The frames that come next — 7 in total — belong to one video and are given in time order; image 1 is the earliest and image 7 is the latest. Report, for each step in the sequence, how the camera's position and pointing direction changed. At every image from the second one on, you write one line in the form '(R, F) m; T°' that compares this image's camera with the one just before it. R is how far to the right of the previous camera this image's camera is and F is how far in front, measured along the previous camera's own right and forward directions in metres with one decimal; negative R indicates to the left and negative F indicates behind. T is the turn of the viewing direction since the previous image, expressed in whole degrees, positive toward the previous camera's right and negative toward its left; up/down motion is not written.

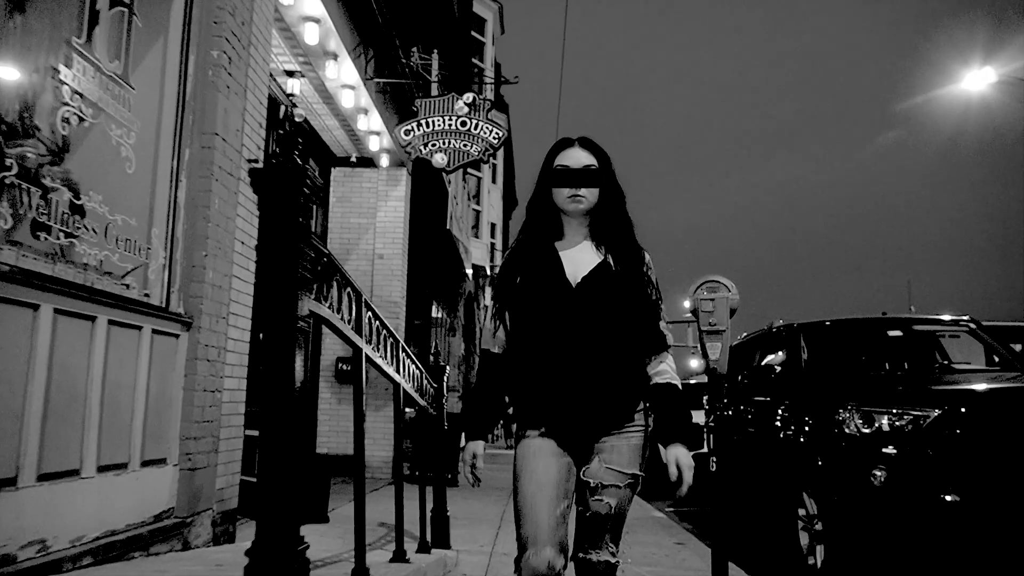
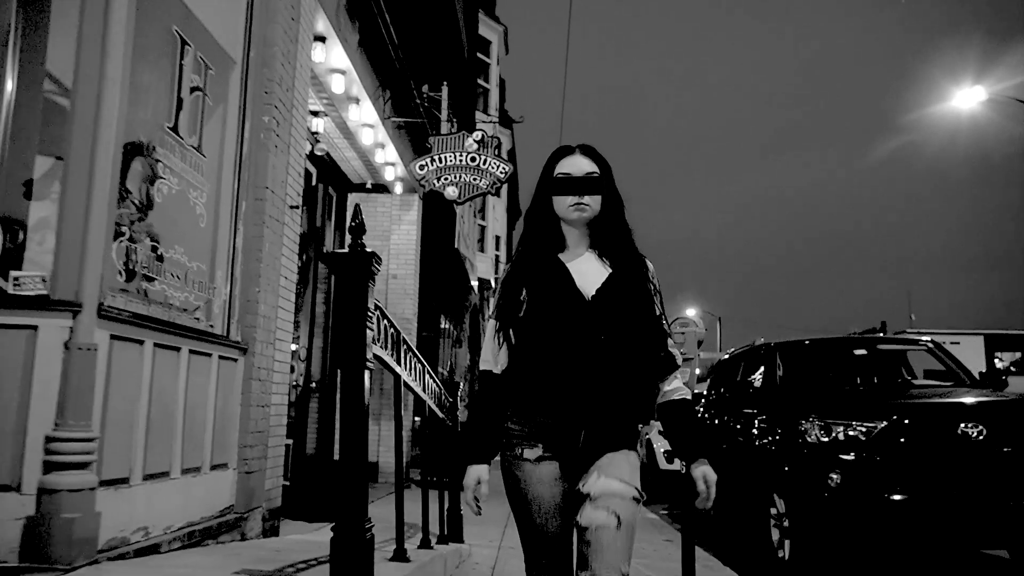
(0.0, -0.8) m; 0°
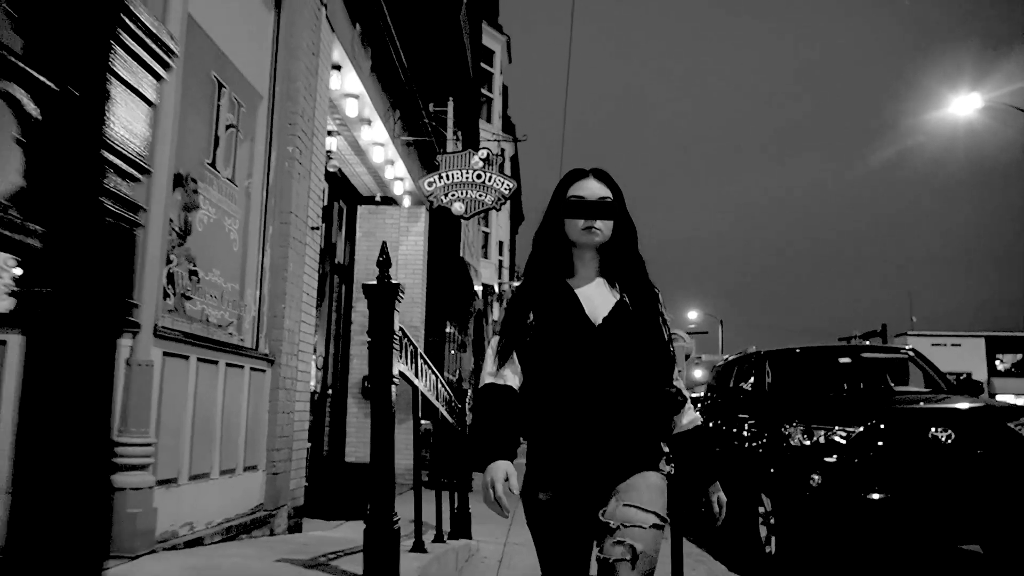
(0.0, -0.4) m; 0°
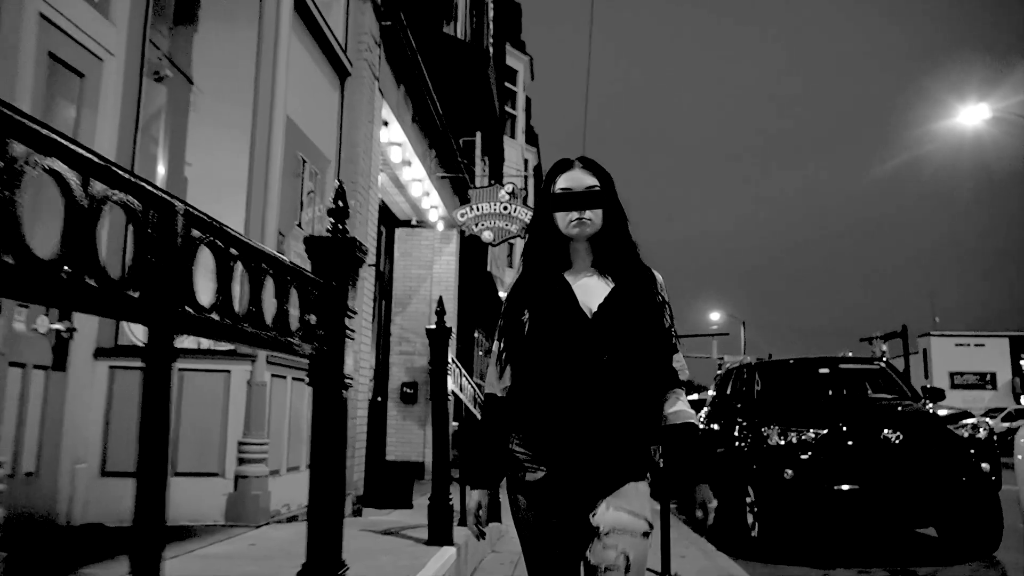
(0.0, -1.2) m; -2°
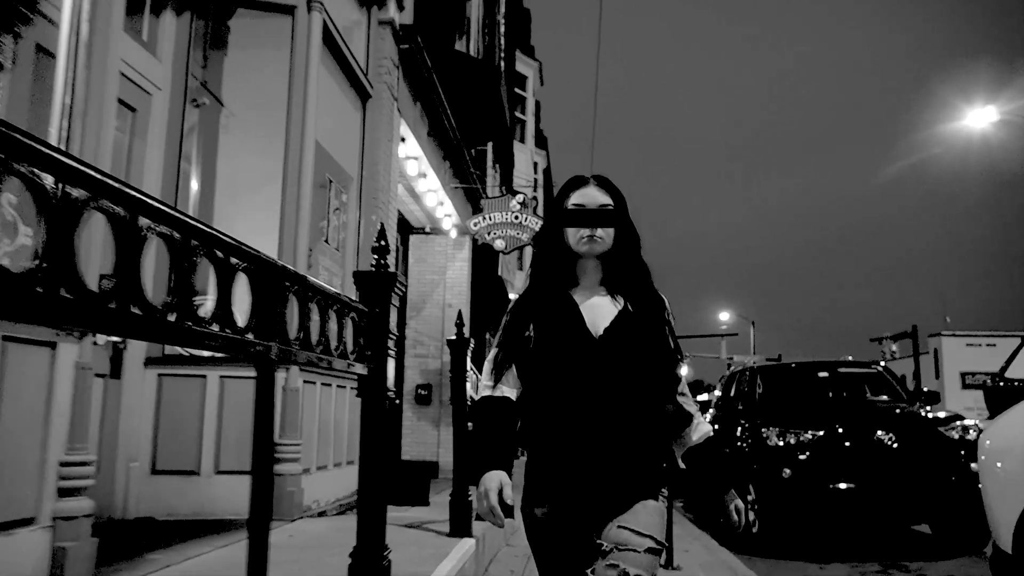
(0.0, -0.4) m; -1°
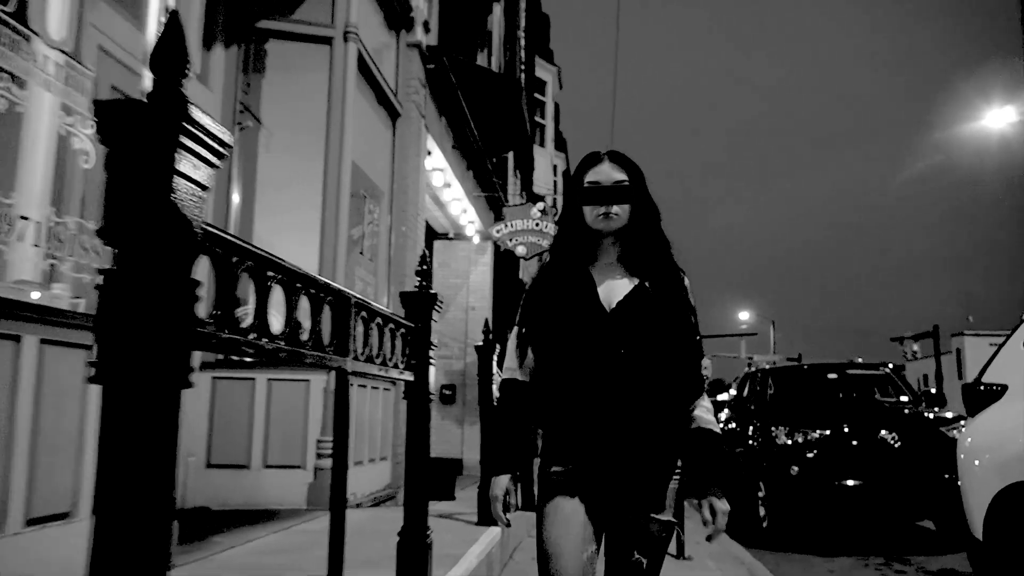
(0.0, -0.5) m; -1°
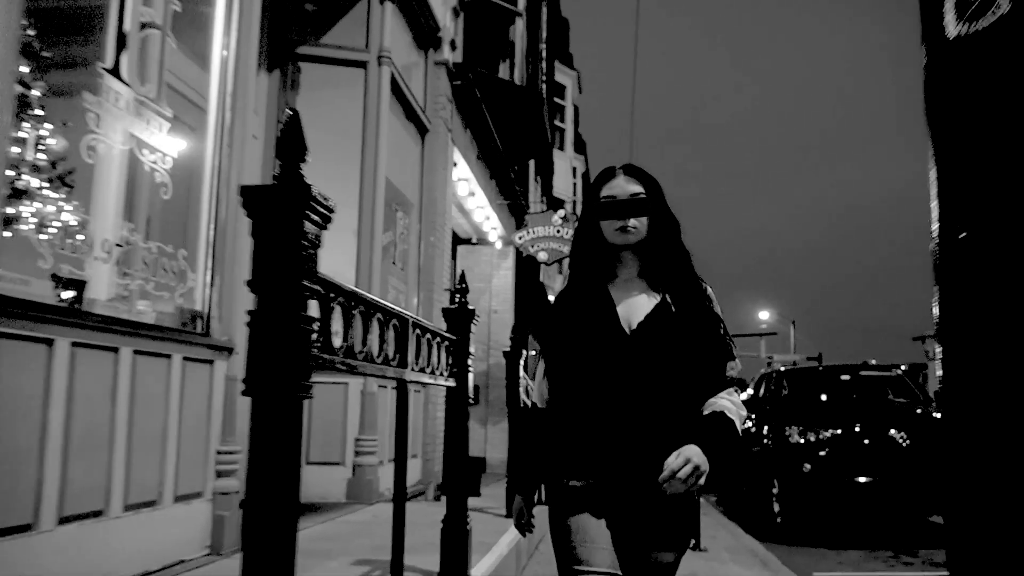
(0.0, -0.4) m; -1°
